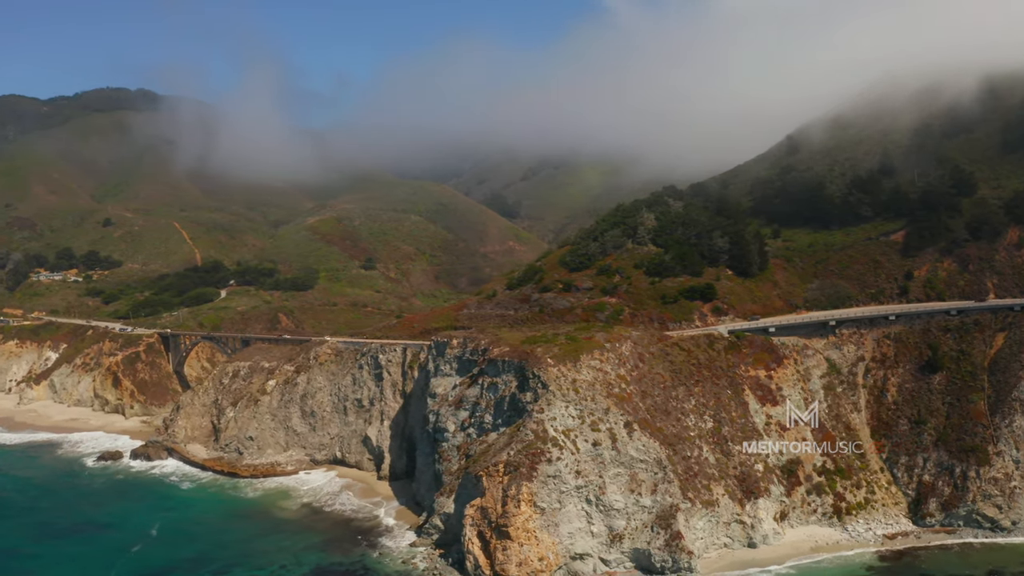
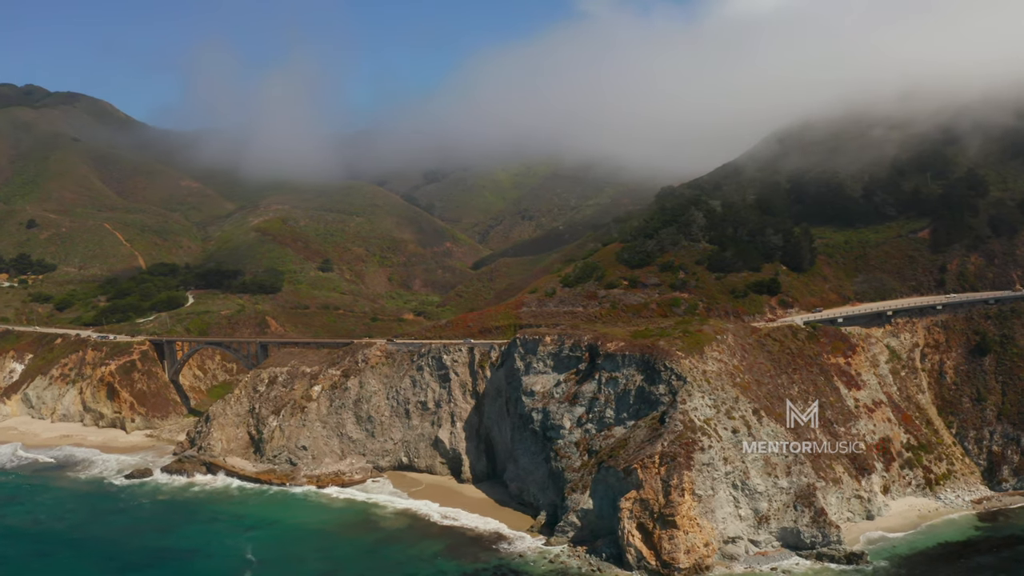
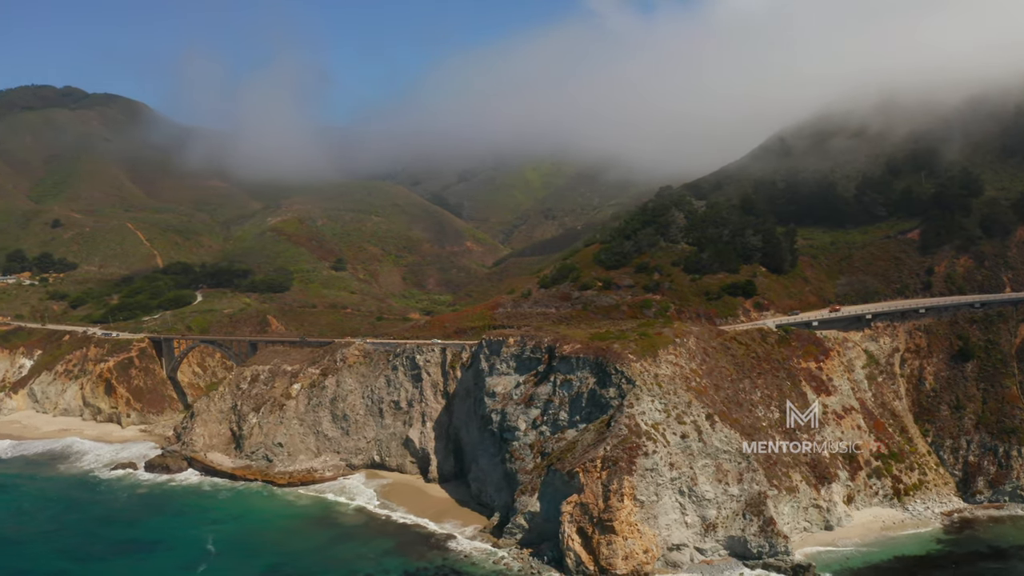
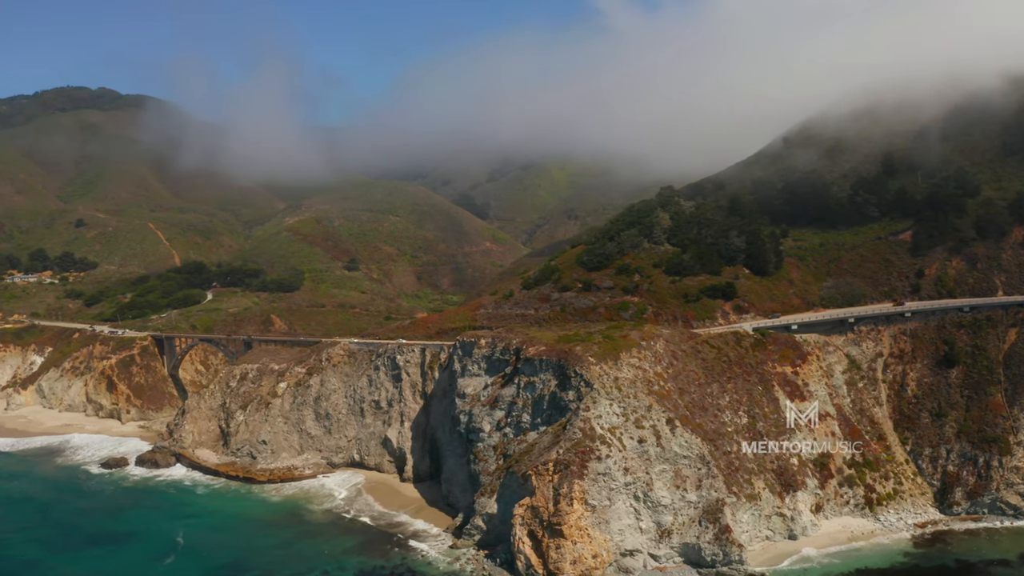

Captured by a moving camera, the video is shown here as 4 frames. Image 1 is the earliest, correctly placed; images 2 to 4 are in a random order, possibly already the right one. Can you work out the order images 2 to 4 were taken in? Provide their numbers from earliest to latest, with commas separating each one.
4, 3, 2
